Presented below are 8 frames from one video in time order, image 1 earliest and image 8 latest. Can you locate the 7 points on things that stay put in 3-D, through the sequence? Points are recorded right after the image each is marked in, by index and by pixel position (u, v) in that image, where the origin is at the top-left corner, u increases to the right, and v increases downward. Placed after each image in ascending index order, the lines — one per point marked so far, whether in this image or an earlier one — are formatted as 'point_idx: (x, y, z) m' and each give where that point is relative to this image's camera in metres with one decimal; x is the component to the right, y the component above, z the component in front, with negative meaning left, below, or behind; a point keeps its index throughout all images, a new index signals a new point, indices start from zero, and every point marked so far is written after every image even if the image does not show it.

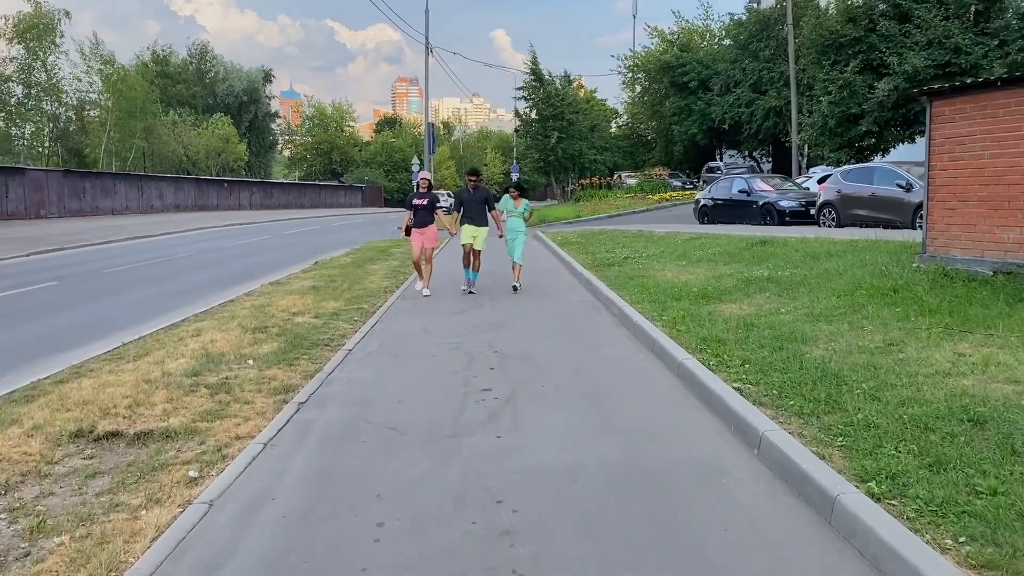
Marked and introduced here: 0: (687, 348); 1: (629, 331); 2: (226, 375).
0: (+1.6, -0.6, +7.4) m
1: (+1.3, -0.5, +8.8) m
2: (-2.5, -0.8, +7.1) m
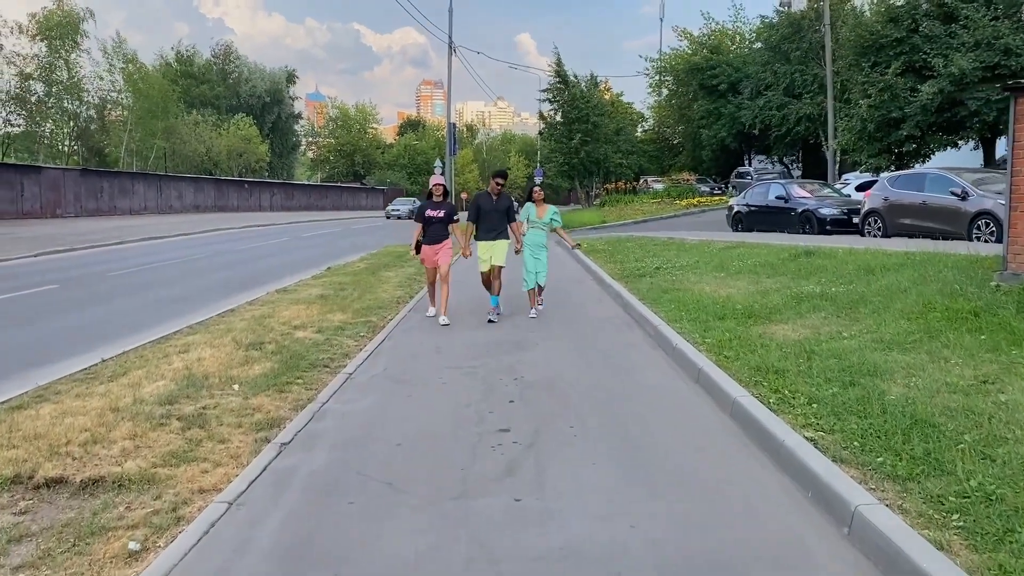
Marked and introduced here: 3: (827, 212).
0: (+1.8, -0.7, +6.4) m
1: (+1.5, -0.7, +7.7) m
2: (-2.3, -0.9, +6.2) m
3: (+7.3, +1.8, +19.2) m
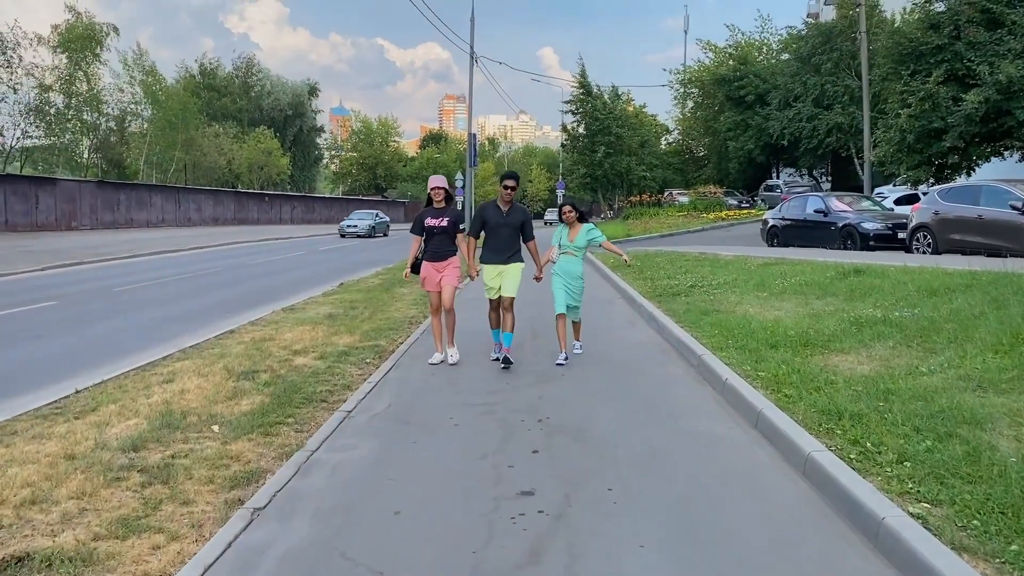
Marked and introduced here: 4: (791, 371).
0: (+1.9, -0.9, +5.4) m
1: (+1.7, -0.9, +6.7) m
2: (-2.2, -1.1, +5.2) m
3: (+7.9, +1.3, +18.0) m
4: (+2.3, -0.7, +6.9) m
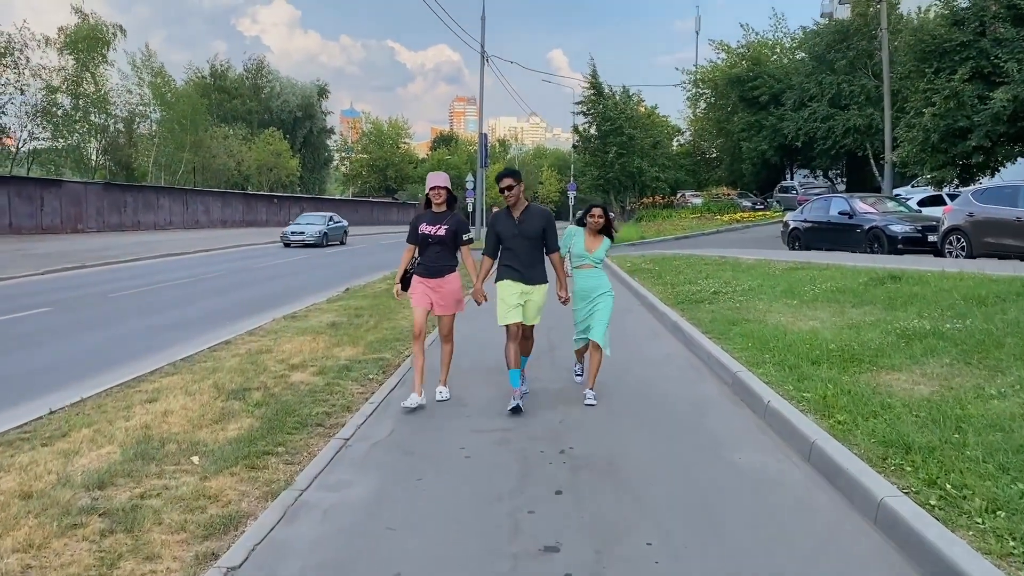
0: (+2.1, -1.0, +4.6) m
1: (+1.8, -1.0, +6.0) m
2: (-2.0, -1.1, +4.6) m
3: (+8.1, +1.2, +17.3) m
4: (+2.5, -0.8, +6.2) m
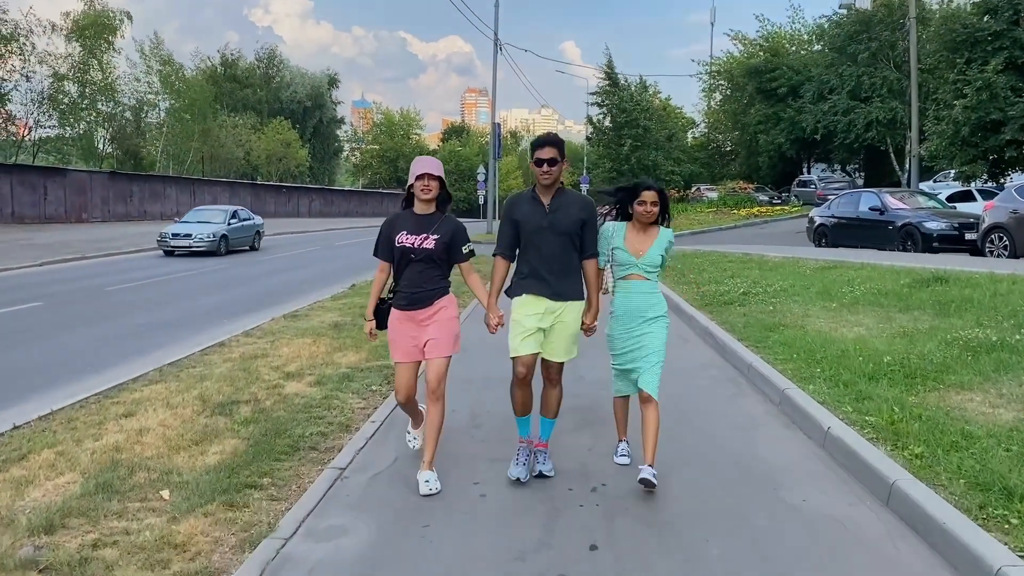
0: (+2.2, -1.1, +3.9) m
1: (+1.9, -1.0, +5.2) m
2: (-1.9, -1.2, +3.8) m
3: (+8.4, +1.2, +16.4) m
4: (+2.6, -0.8, +5.4) m
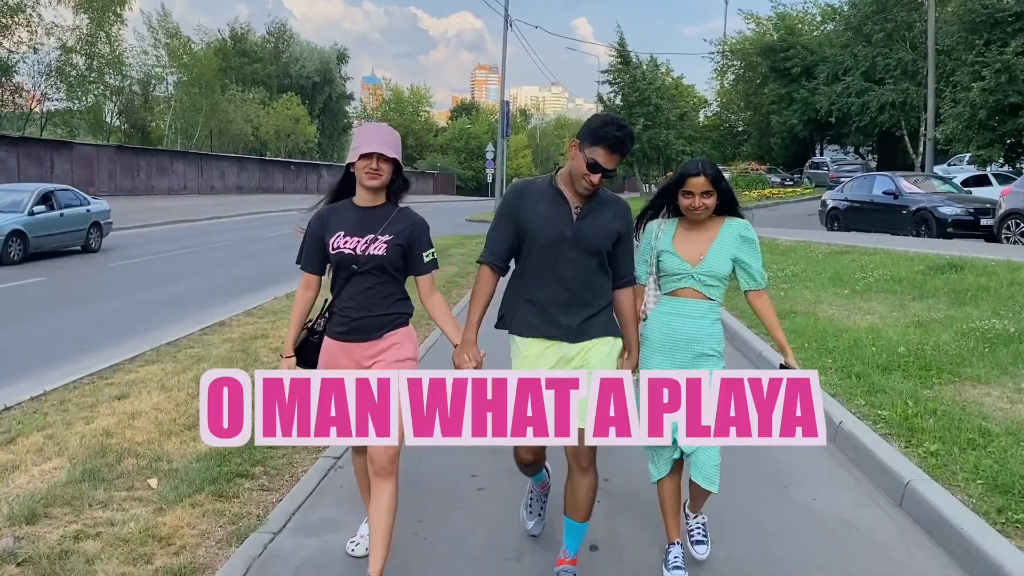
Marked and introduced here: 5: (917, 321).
0: (+2.2, -1.1, +3.7) m
1: (+1.9, -0.9, +5.1) m
2: (-1.9, -1.1, +3.7) m
3: (+8.5, +1.5, +16.1) m
4: (+2.6, -0.8, +5.2) m
5: (+3.9, -0.3, +8.0) m
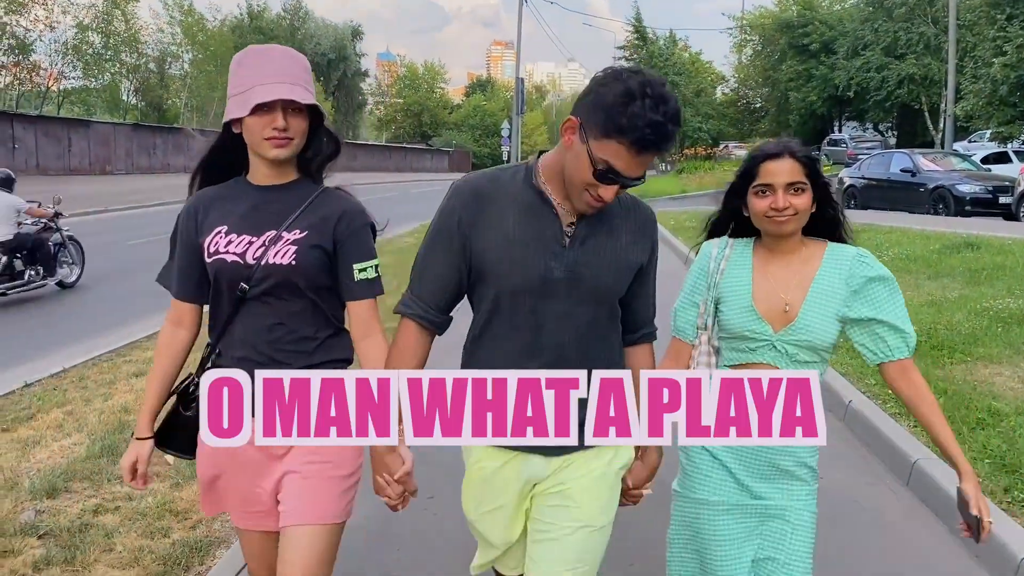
0: (+2.2, -1.0, +3.7) m
1: (+2.0, -0.8, +5.1) m
2: (-1.9, -1.0, +3.8) m
3: (+8.8, +1.9, +15.9) m
4: (+2.7, -0.7, +5.2) m
5: (+4.1, -0.1, +7.9) m
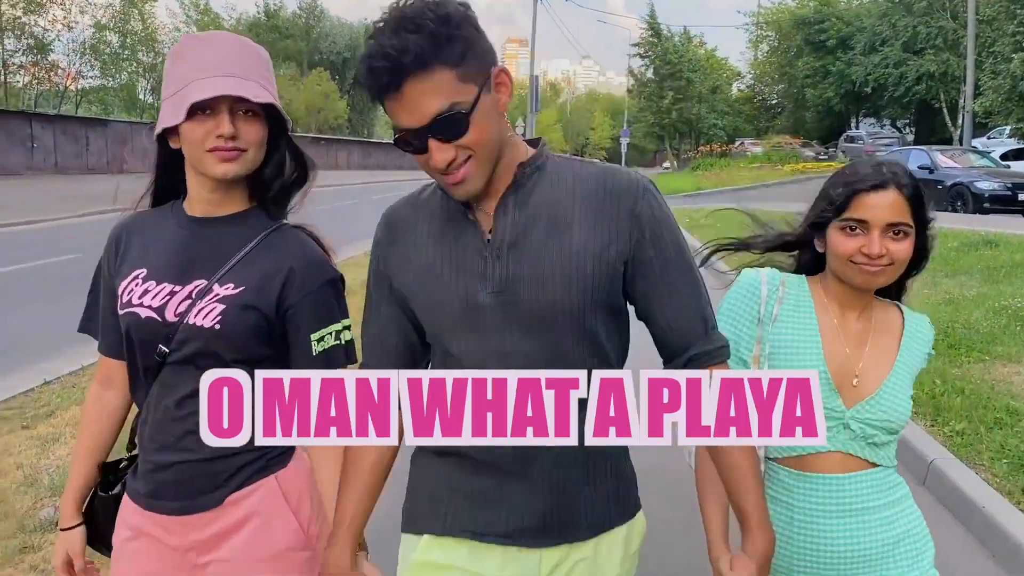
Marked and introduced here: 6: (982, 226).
0: (+2.3, -1.0, +3.7) m
1: (+2.1, -0.8, +5.0) m
2: (-1.8, -1.0, +3.8) m
3: (+9.1, +1.9, +15.7) m
4: (+2.8, -0.6, +5.2) m
5: (+4.2, -0.1, +7.9) m
6: (+7.1, +0.9, +12.5) m
